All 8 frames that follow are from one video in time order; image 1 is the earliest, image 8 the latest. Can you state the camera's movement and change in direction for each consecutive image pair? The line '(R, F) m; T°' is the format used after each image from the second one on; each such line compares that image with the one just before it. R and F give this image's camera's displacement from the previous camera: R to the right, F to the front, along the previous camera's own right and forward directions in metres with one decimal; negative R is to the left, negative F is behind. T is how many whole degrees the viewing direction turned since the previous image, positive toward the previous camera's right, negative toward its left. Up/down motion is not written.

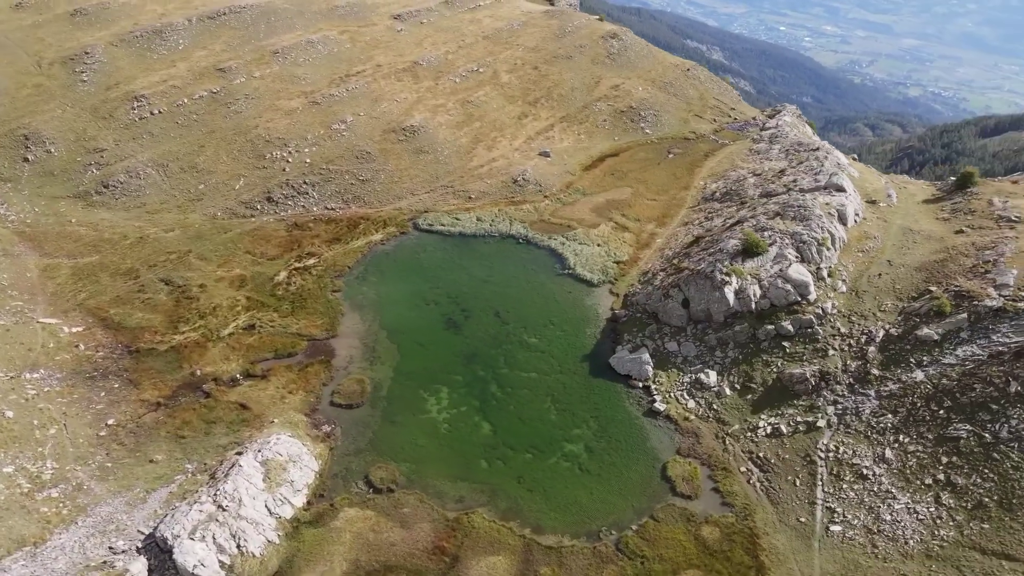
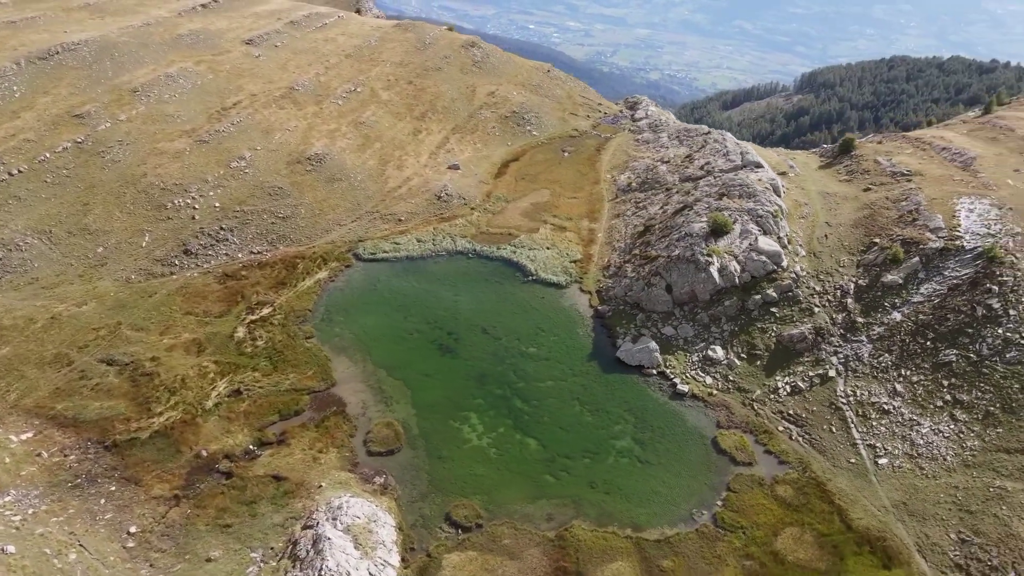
(-12.9, +1.8) m; +15°
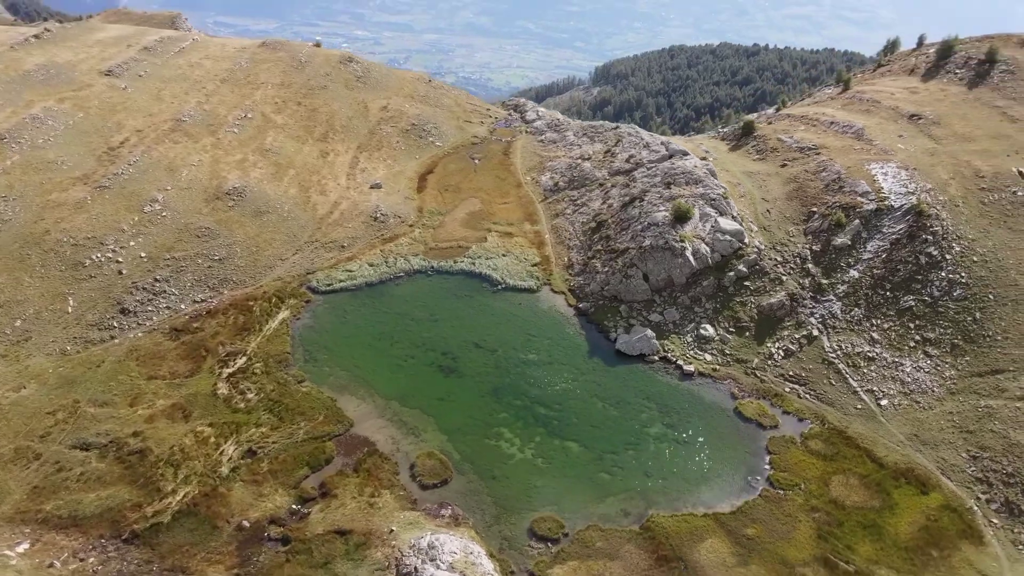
(-11.4, +1.4) m; +13°
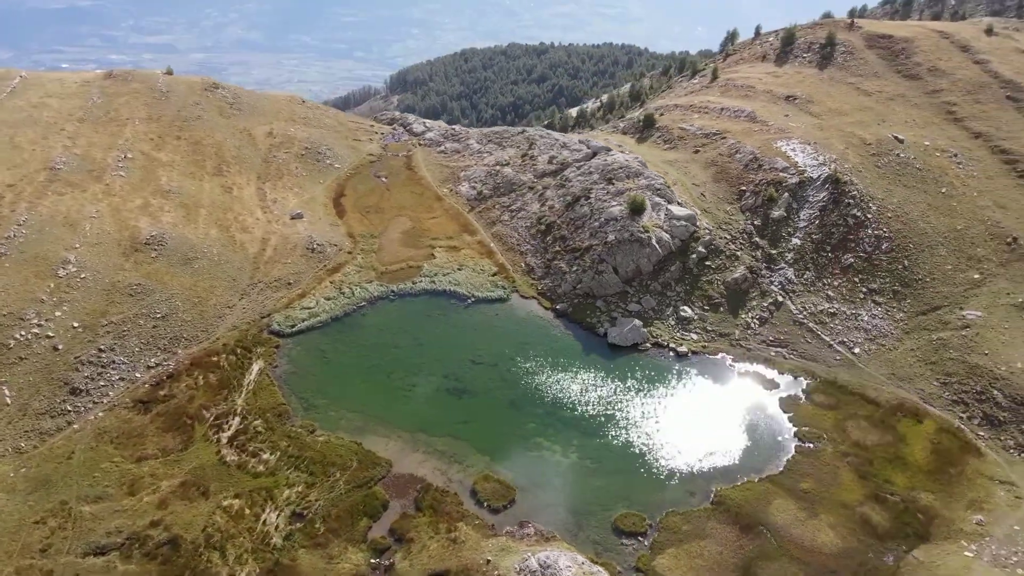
(-12.0, +1.5) m; +14°
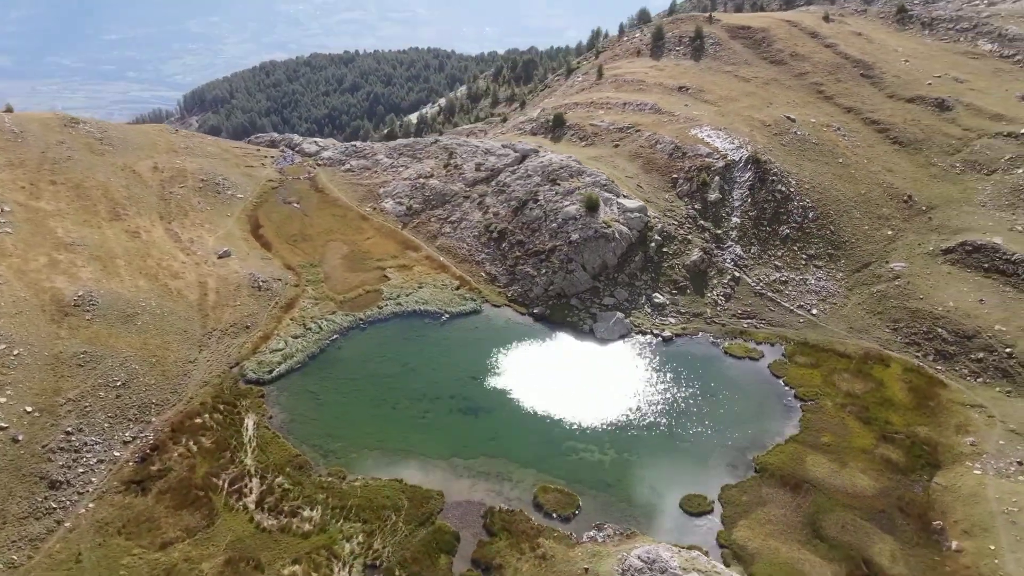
(-11.4, +1.6) m; +13°
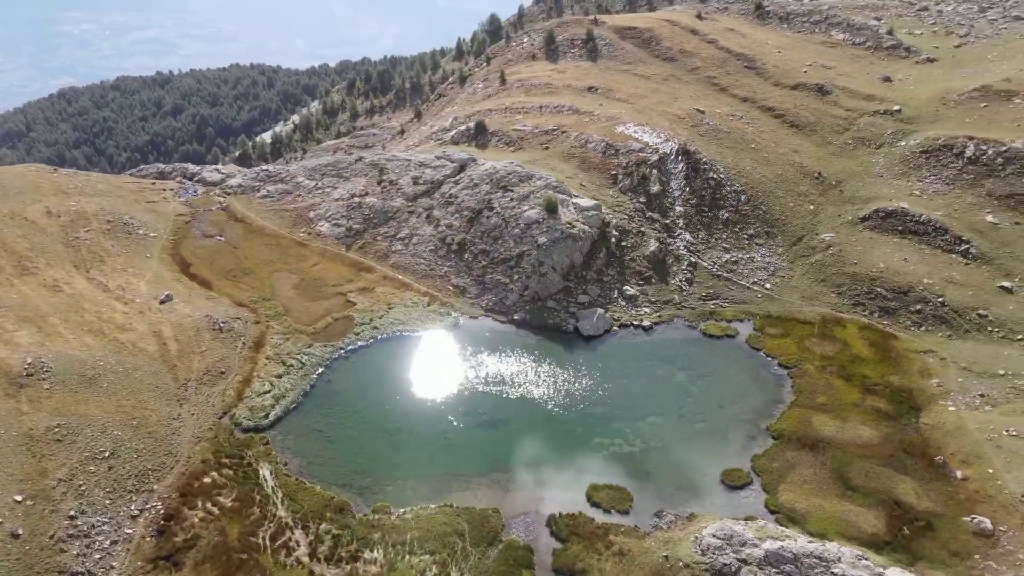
(-10.2, +1.0) m; +12°
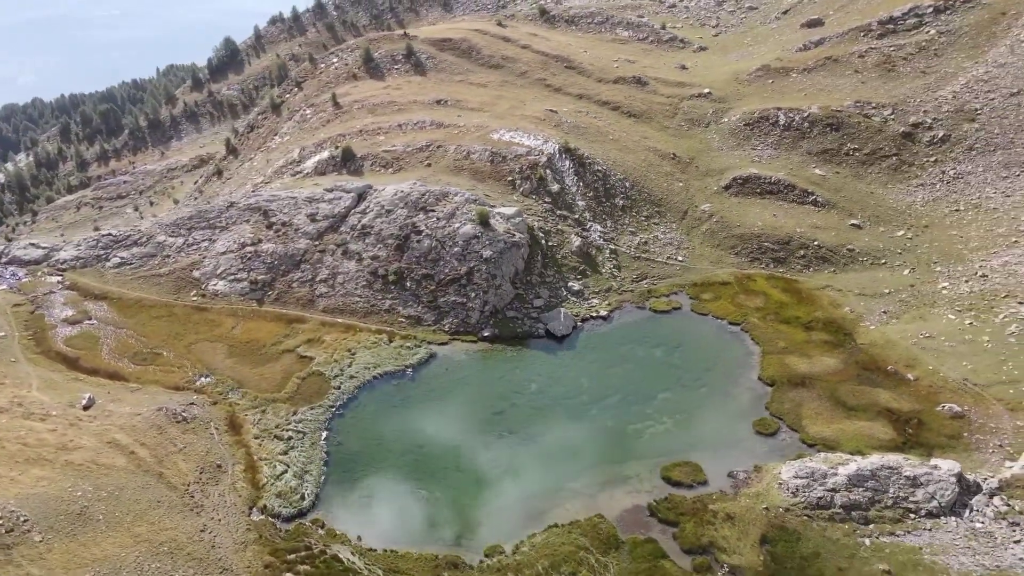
(-17.5, +3.3) m; +21°
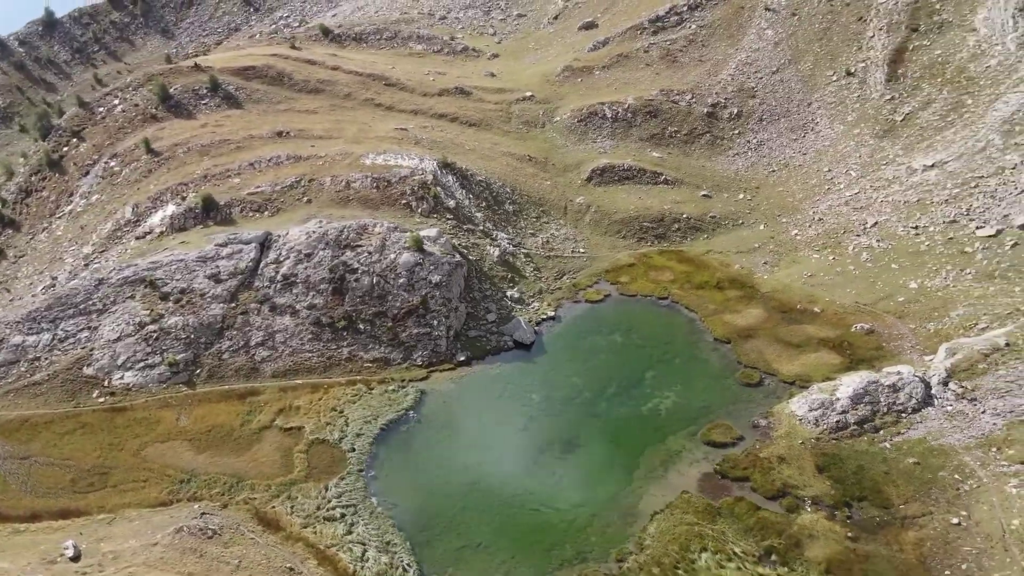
(-18.5, +3.6) m; +22°
